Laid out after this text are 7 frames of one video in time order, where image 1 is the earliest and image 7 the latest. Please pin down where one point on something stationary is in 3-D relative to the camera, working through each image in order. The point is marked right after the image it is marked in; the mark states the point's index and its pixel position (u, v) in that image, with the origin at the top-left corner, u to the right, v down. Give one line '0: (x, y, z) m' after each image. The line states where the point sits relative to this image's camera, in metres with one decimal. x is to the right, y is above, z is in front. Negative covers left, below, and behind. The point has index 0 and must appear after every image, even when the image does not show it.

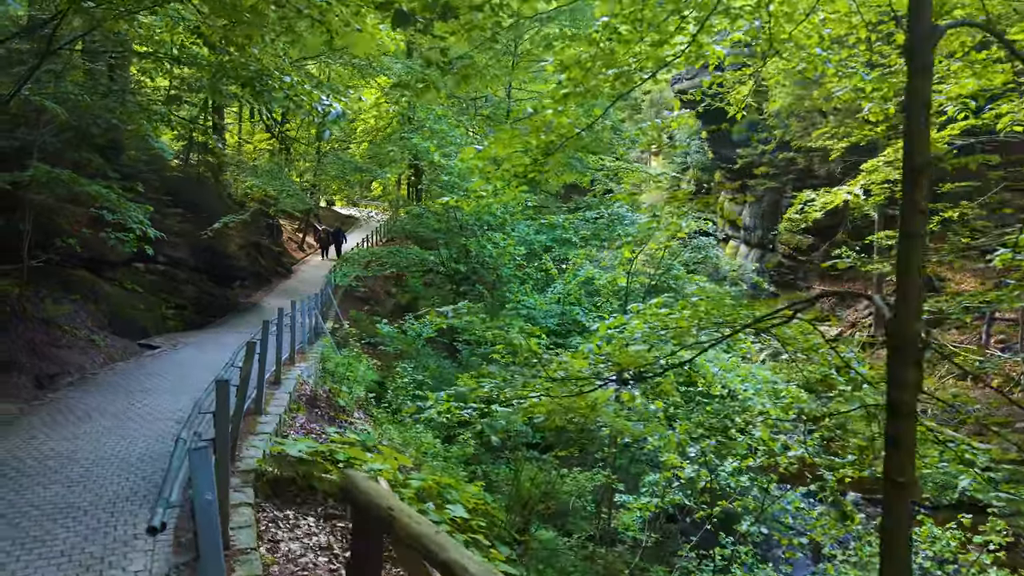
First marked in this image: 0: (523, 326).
0: (+0.1, -0.5, +10.2) m
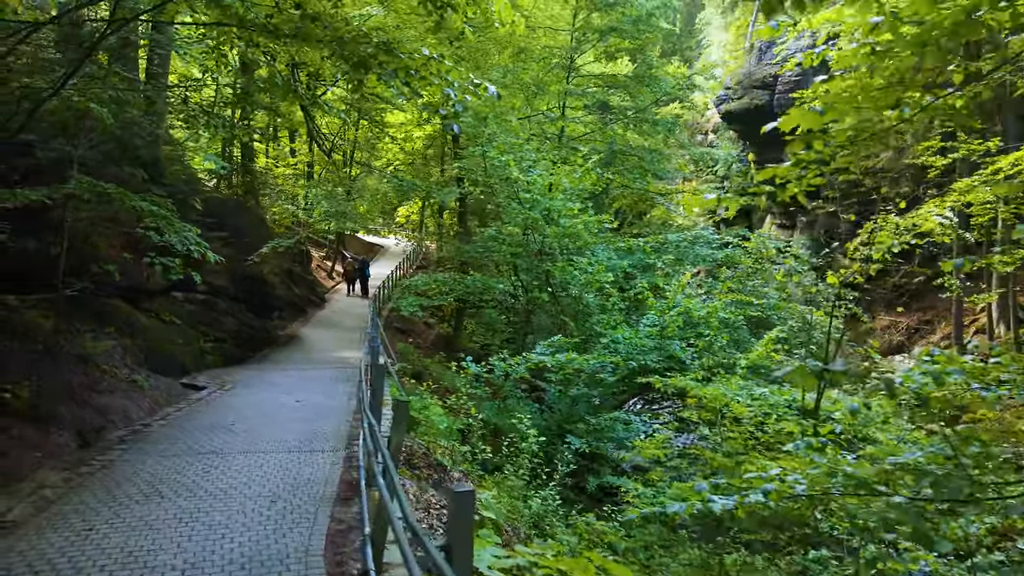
0: (+1.3, -0.9, +8.8) m
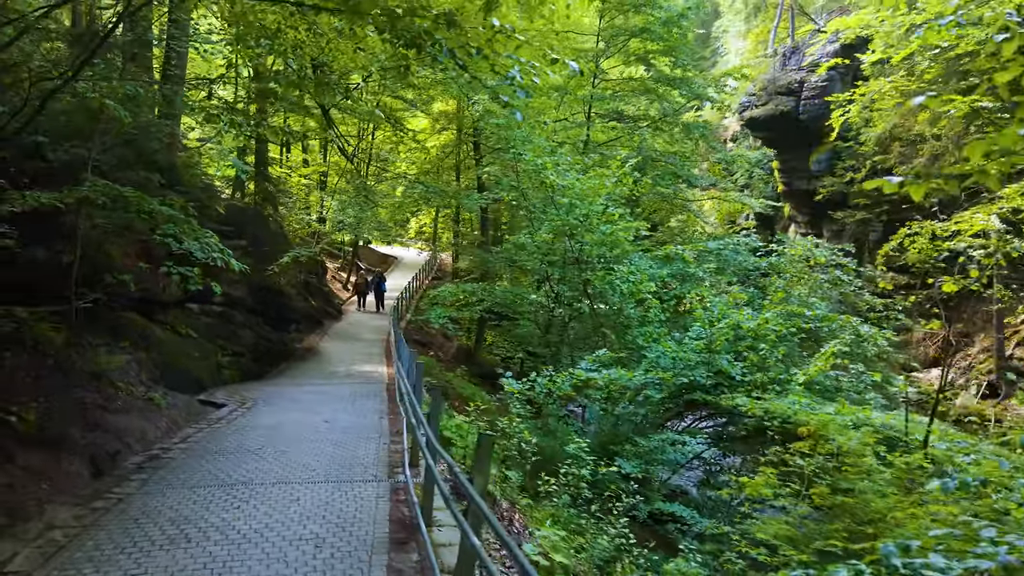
0: (+1.8, -1.0, +8.2) m
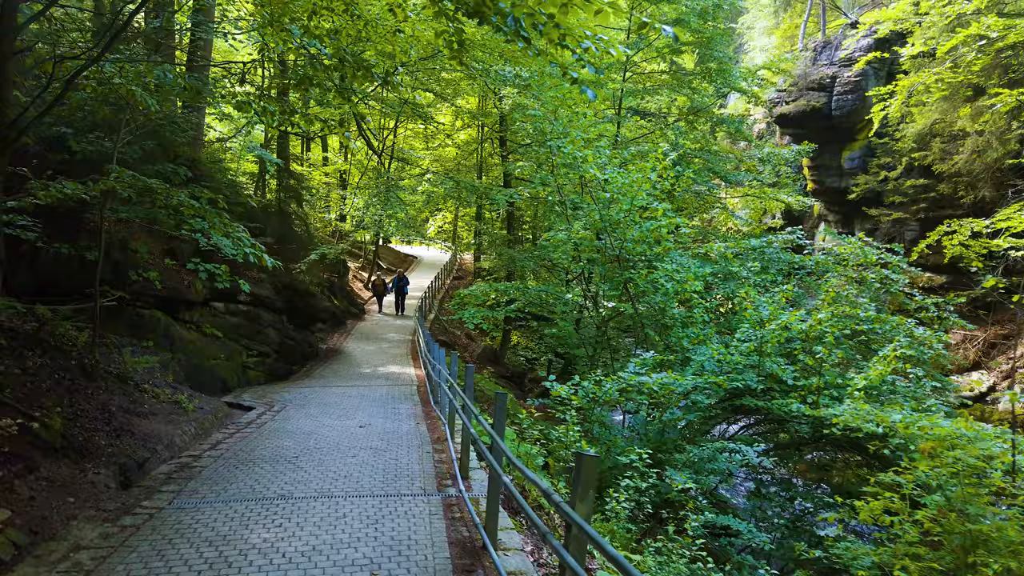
0: (+2.2, -1.0, +7.8) m
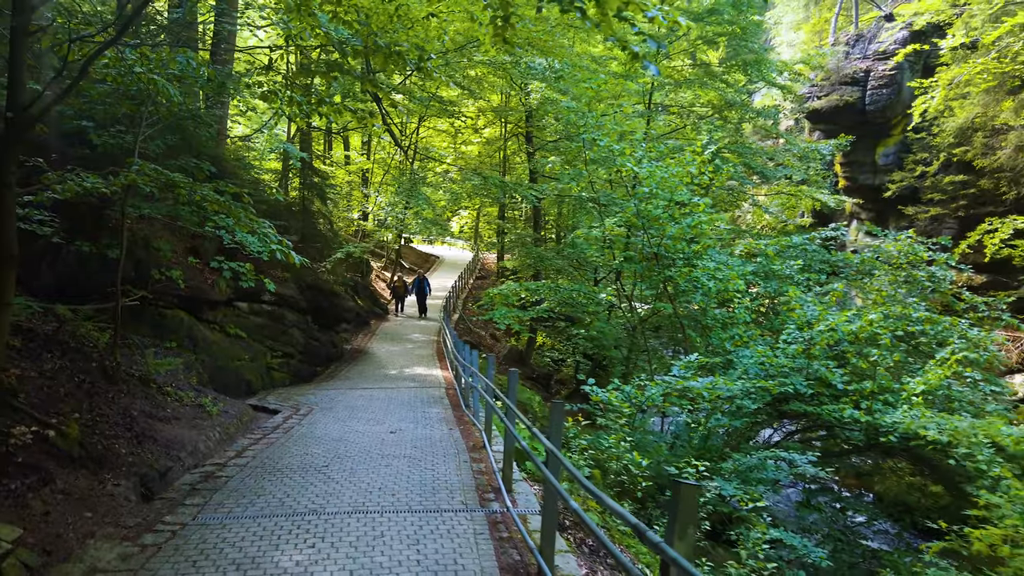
0: (+2.6, -1.0, +7.3) m
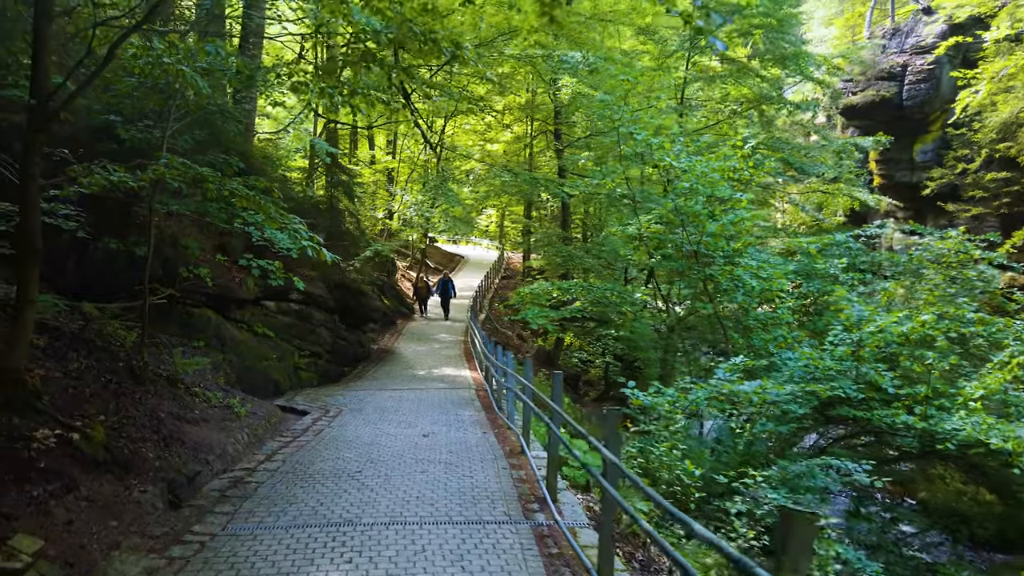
0: (+2.9, -1.0, +7.0) m
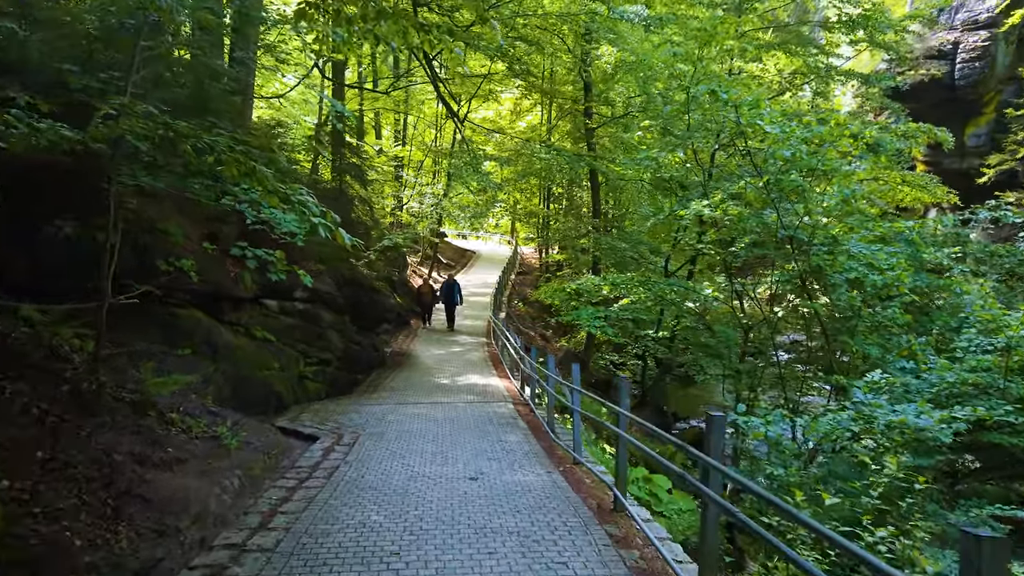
0: (+3.4, -1.0, +5.4) m
